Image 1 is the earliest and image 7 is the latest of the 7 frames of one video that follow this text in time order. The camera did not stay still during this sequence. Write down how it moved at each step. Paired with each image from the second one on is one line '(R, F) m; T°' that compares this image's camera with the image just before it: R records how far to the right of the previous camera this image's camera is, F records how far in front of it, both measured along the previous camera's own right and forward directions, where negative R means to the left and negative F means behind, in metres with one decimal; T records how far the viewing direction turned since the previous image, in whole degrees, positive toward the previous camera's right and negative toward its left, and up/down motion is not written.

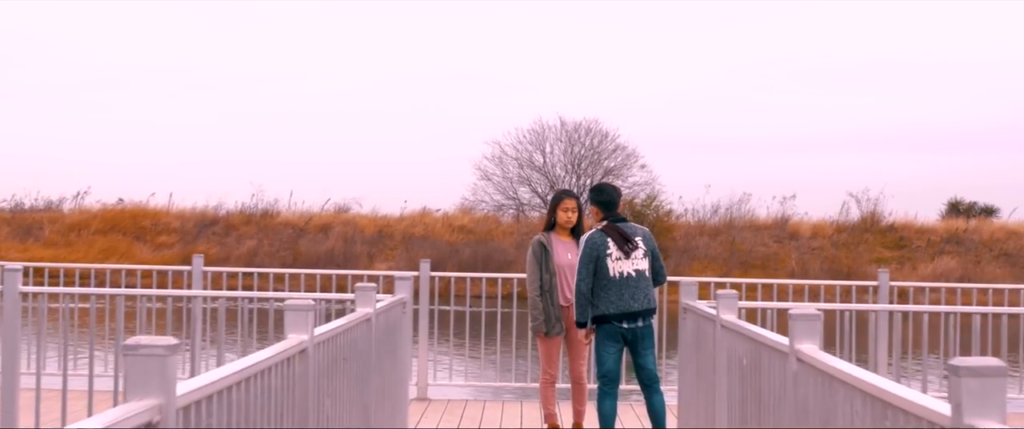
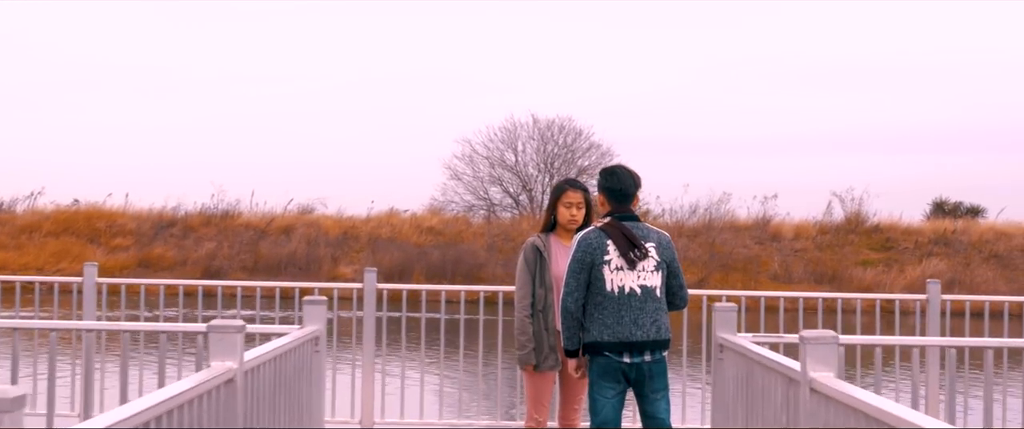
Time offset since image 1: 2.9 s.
(0.0, +1.7) m; +2°
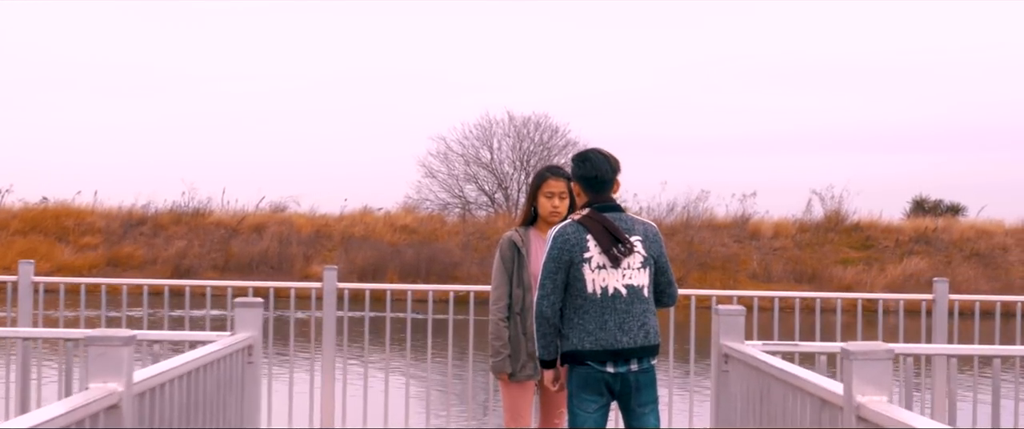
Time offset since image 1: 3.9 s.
(0.0, +0.6) m; +1°
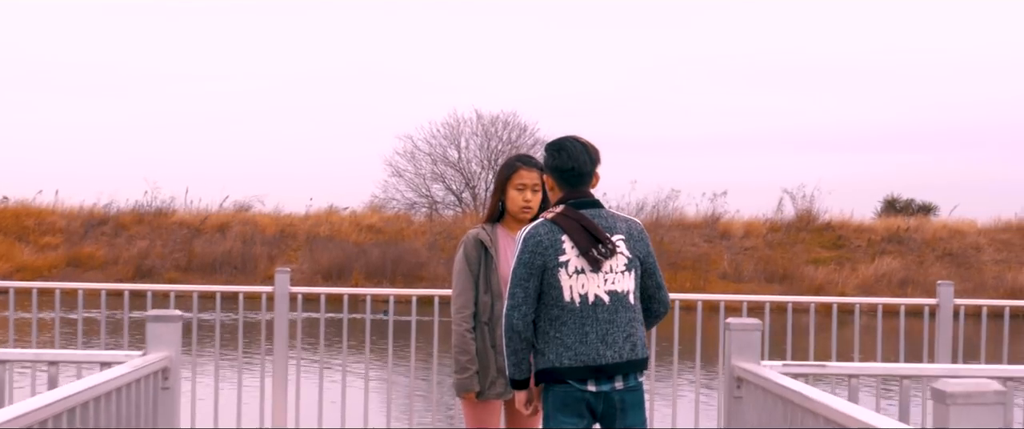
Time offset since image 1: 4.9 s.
(0.0, +0.6) m; +2°
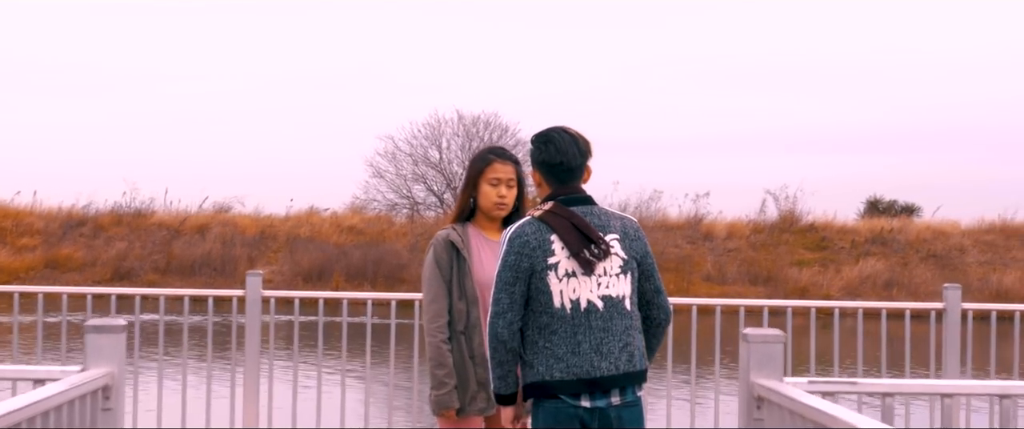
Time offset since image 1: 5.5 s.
(0.0, +0.3) m; +1°
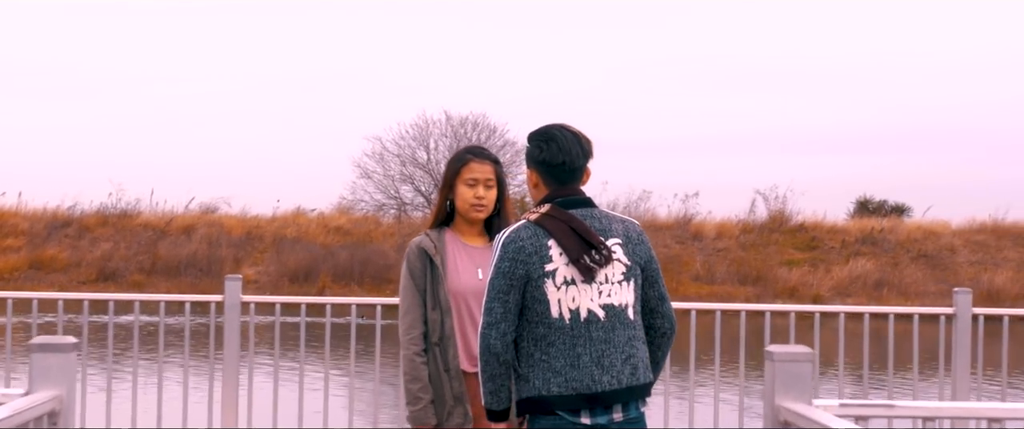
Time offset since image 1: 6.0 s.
(0.0, +0.2) m; +1°
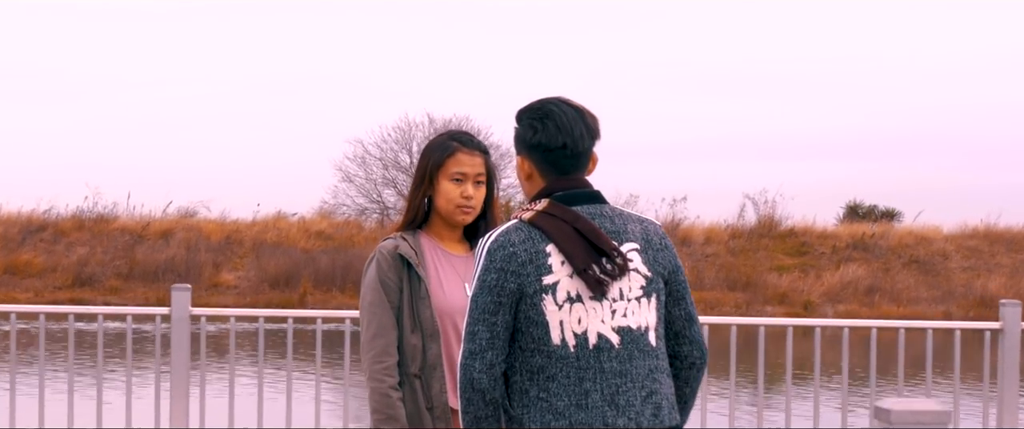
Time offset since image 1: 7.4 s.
(0.0, +0.6) m; +1°
